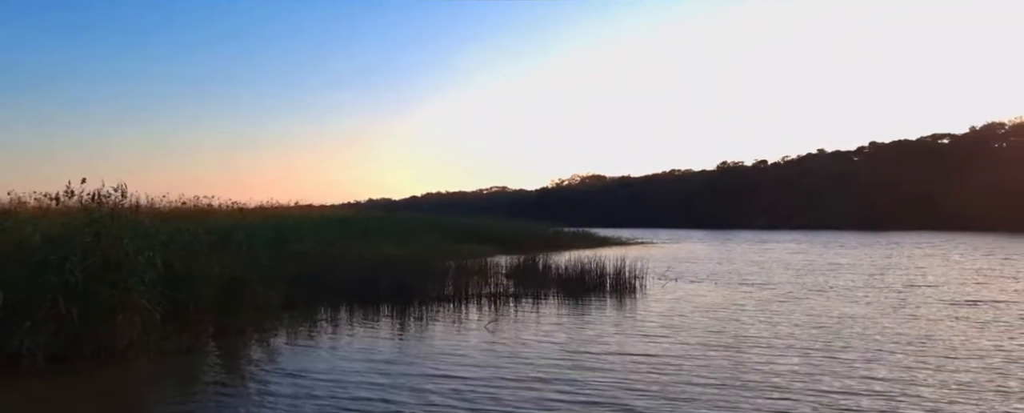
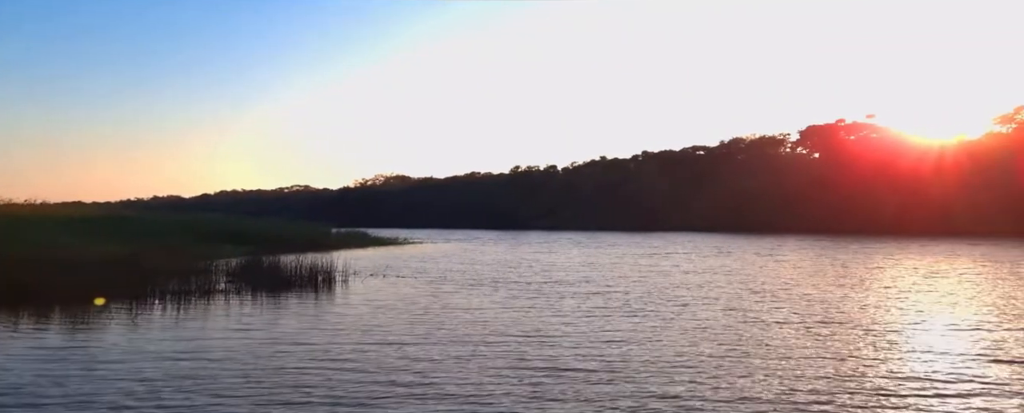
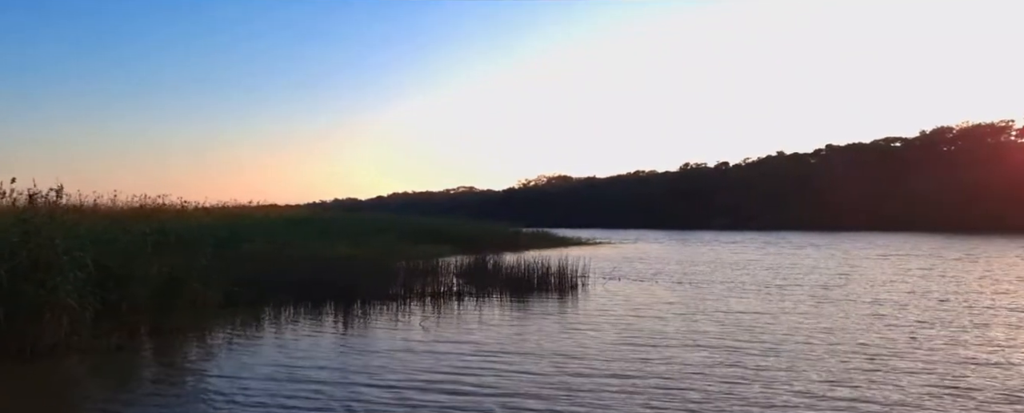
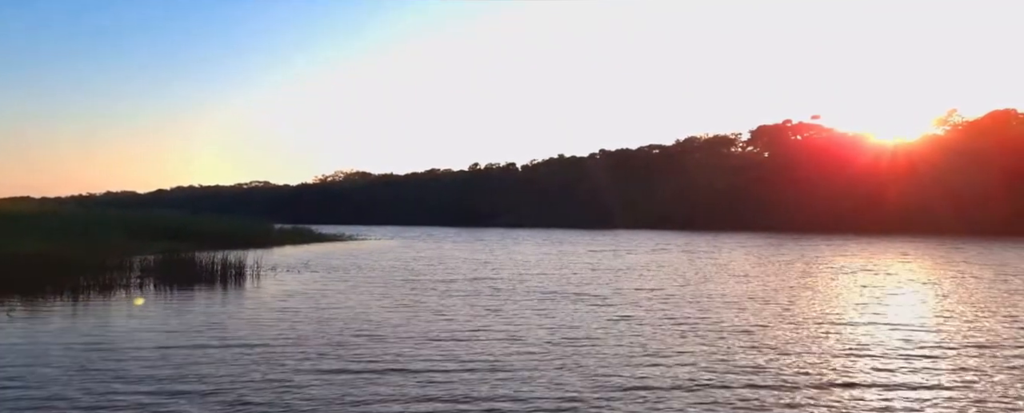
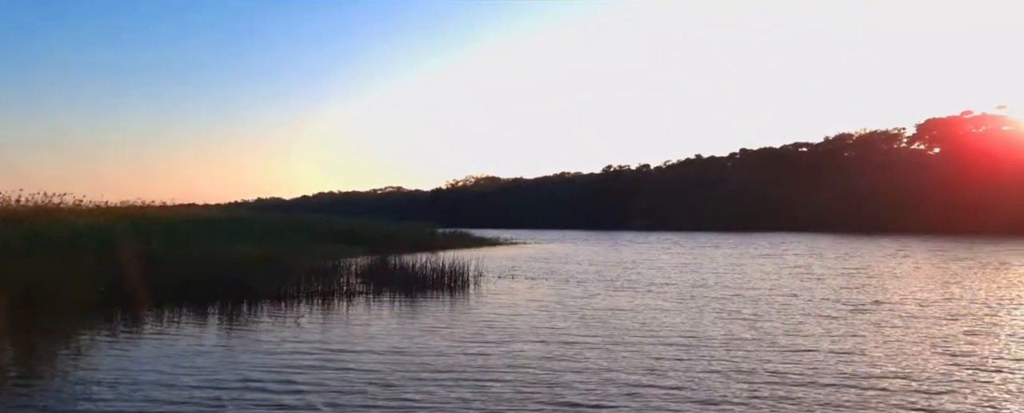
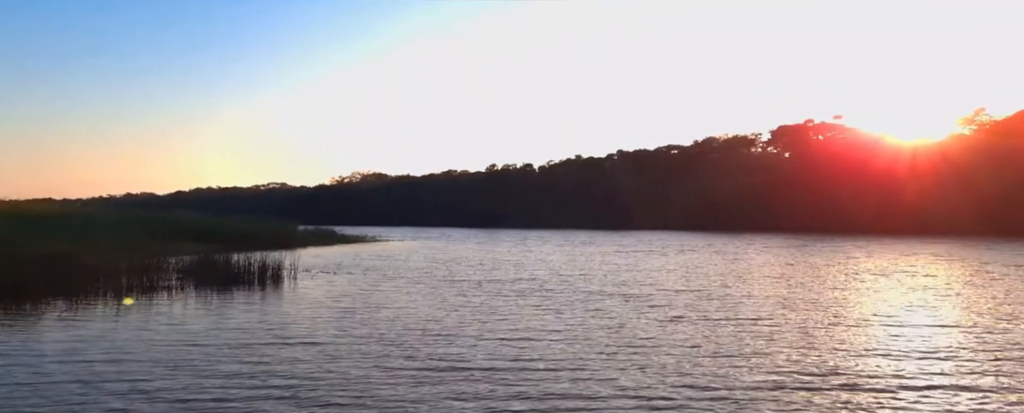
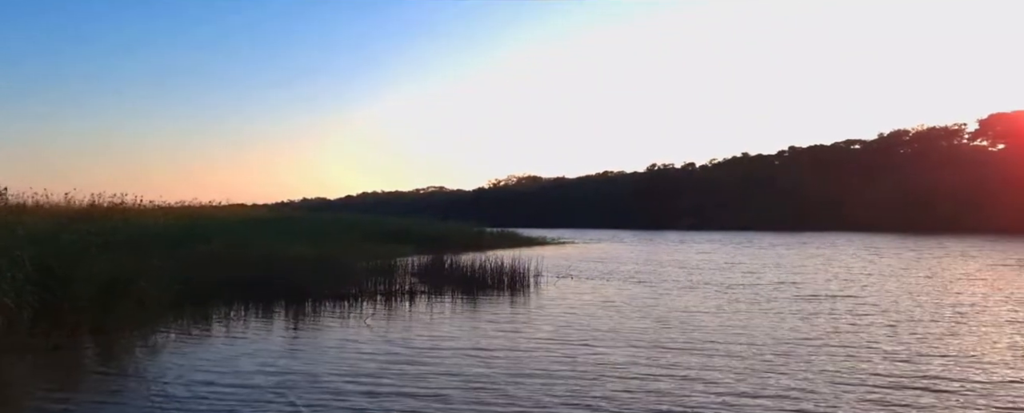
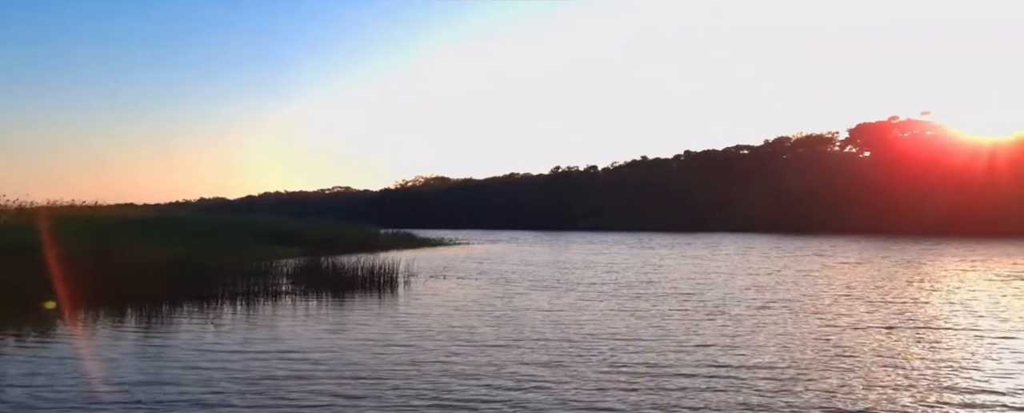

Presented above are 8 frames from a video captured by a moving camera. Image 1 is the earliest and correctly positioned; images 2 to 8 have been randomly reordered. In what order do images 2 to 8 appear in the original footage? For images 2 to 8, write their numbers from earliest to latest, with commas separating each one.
3, 7, 5, 8, 2, 6, 4
